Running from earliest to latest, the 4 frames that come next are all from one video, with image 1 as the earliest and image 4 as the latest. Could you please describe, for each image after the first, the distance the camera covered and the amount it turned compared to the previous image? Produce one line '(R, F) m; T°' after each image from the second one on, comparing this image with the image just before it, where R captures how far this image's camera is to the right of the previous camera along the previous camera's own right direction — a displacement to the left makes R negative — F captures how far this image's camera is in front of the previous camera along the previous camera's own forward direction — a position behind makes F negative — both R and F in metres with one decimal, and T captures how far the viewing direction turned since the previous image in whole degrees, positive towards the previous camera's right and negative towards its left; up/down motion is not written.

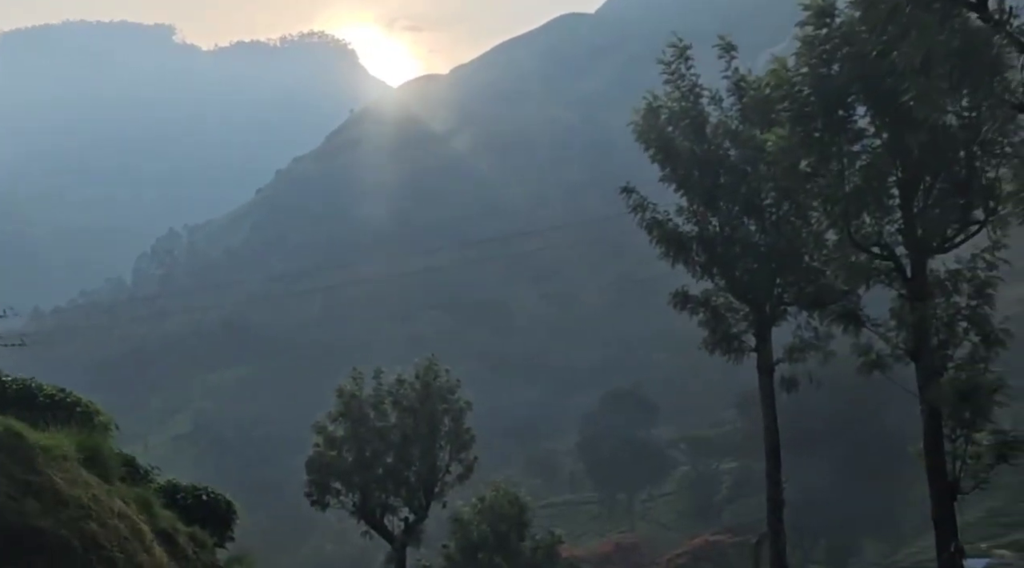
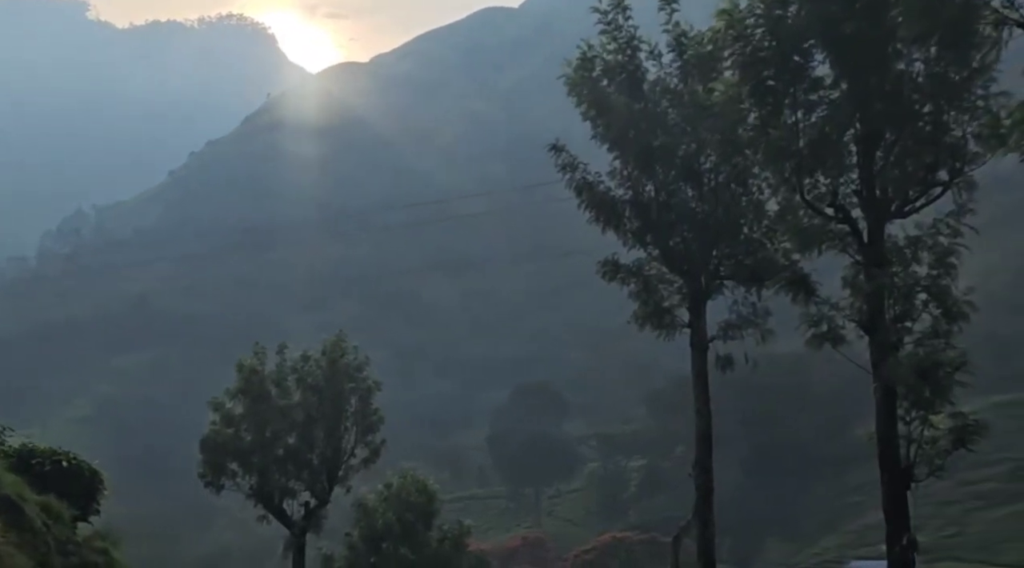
(0.0, +0.7) m; +3°
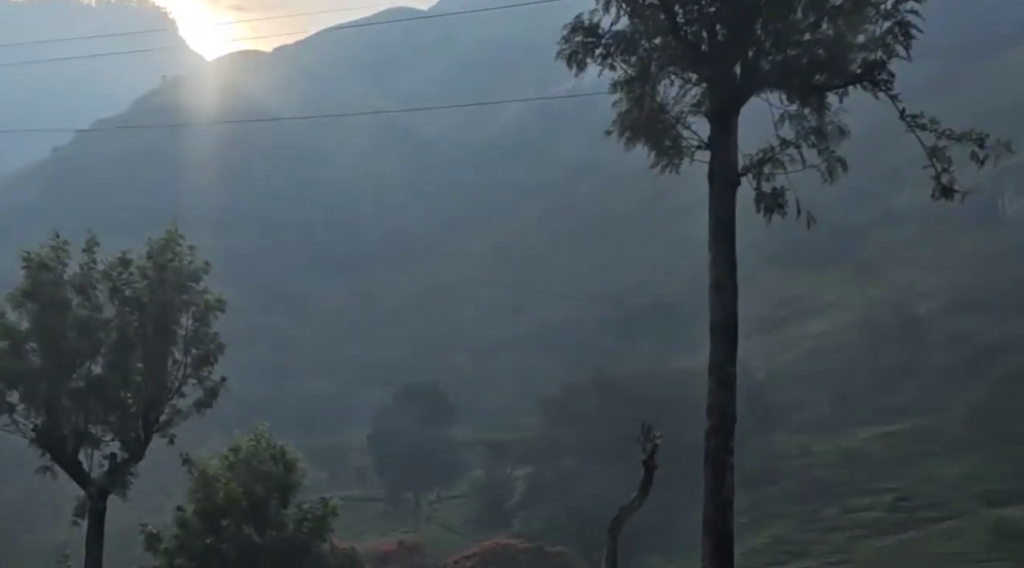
(0.0, +3.1) m; +4°
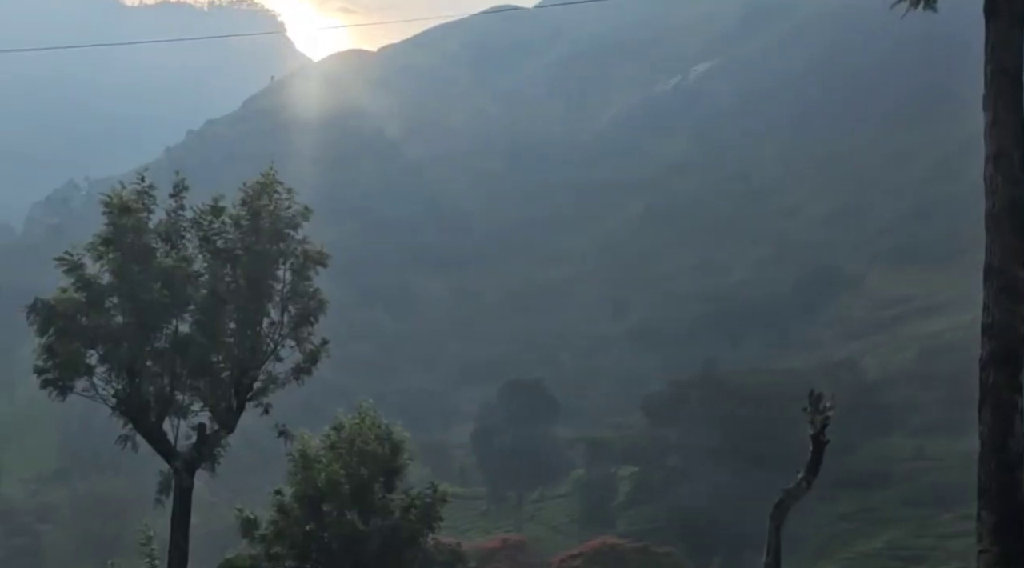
(-0.2, +1.2) m; -4°
